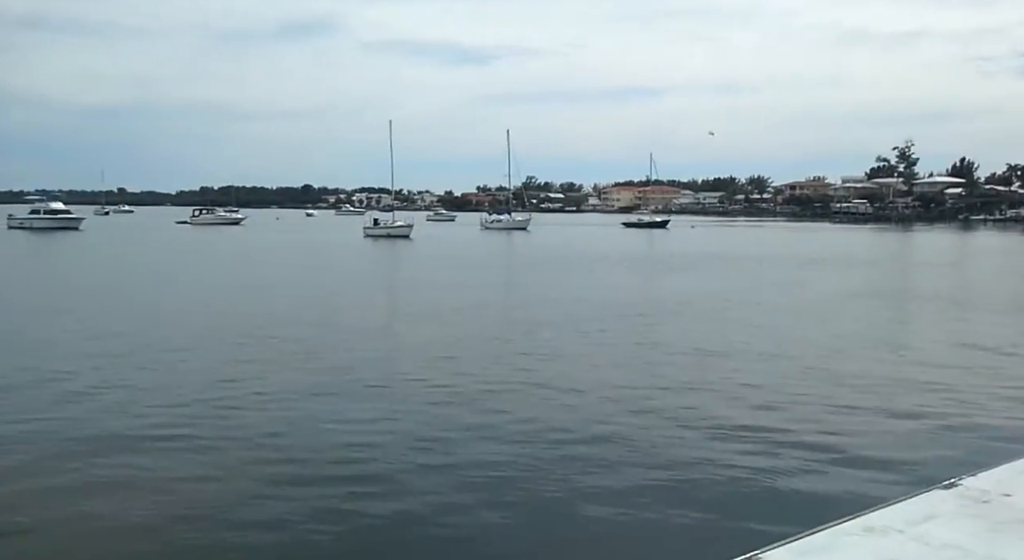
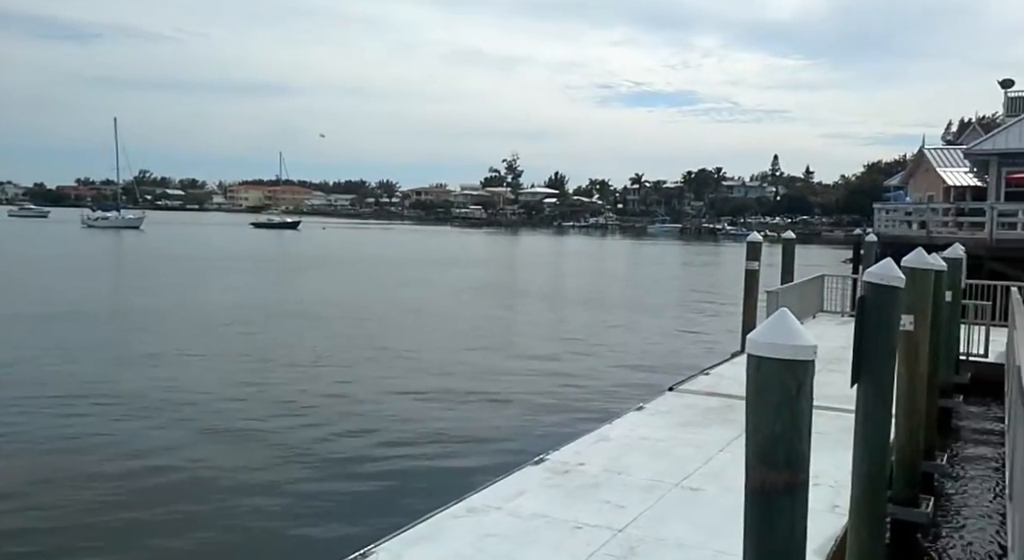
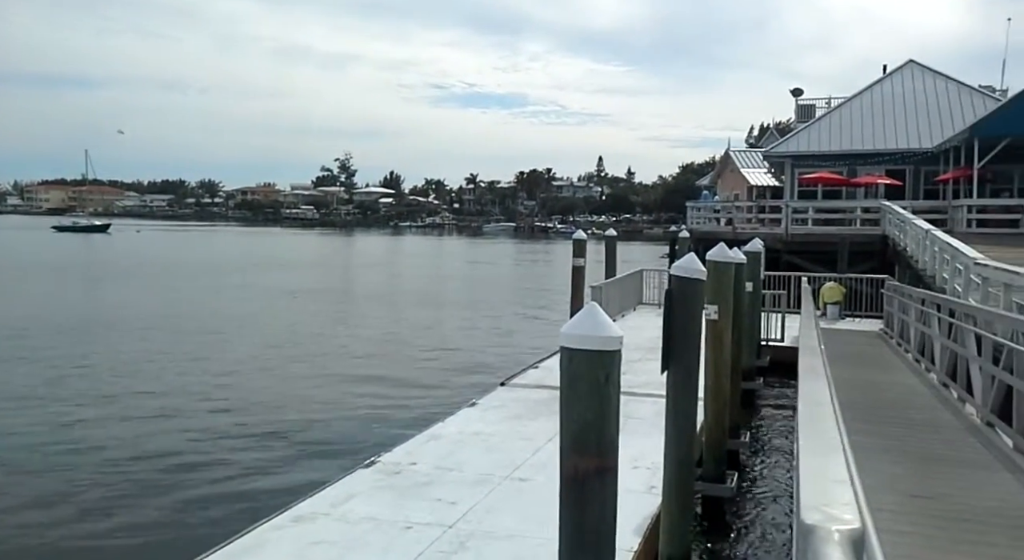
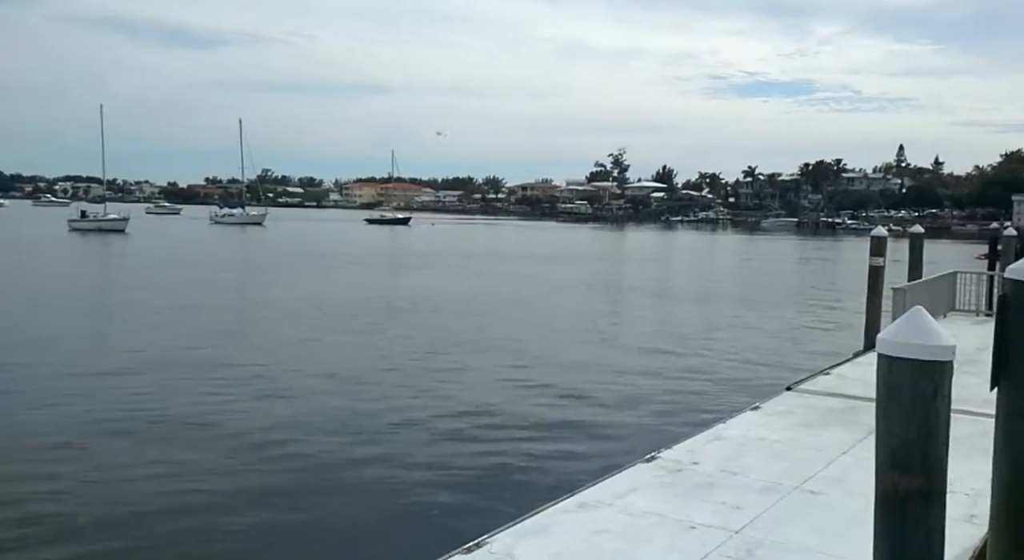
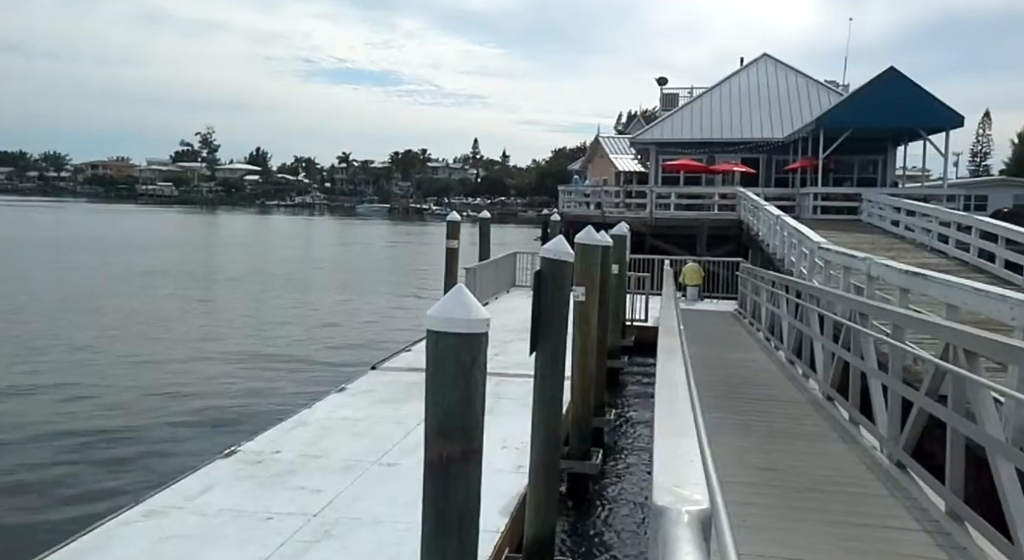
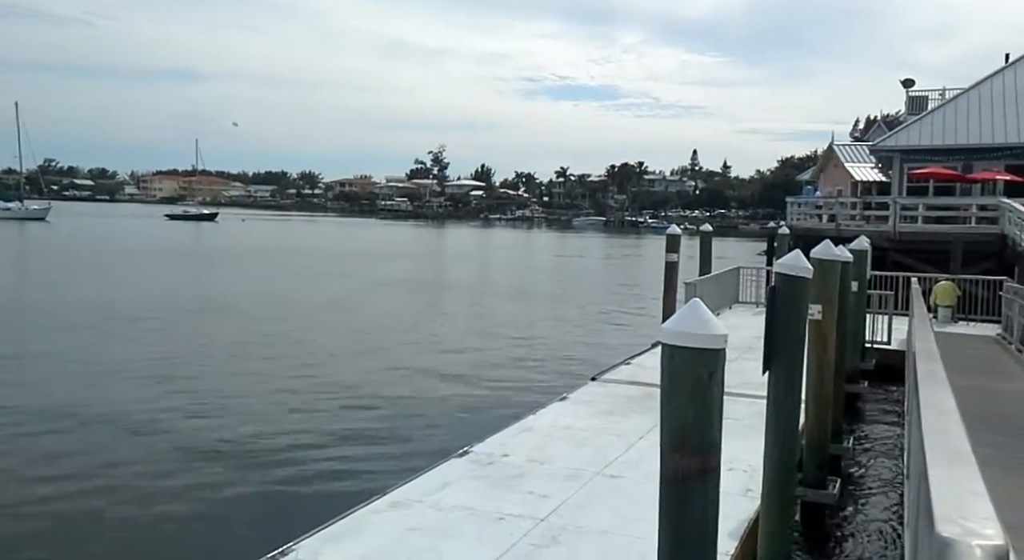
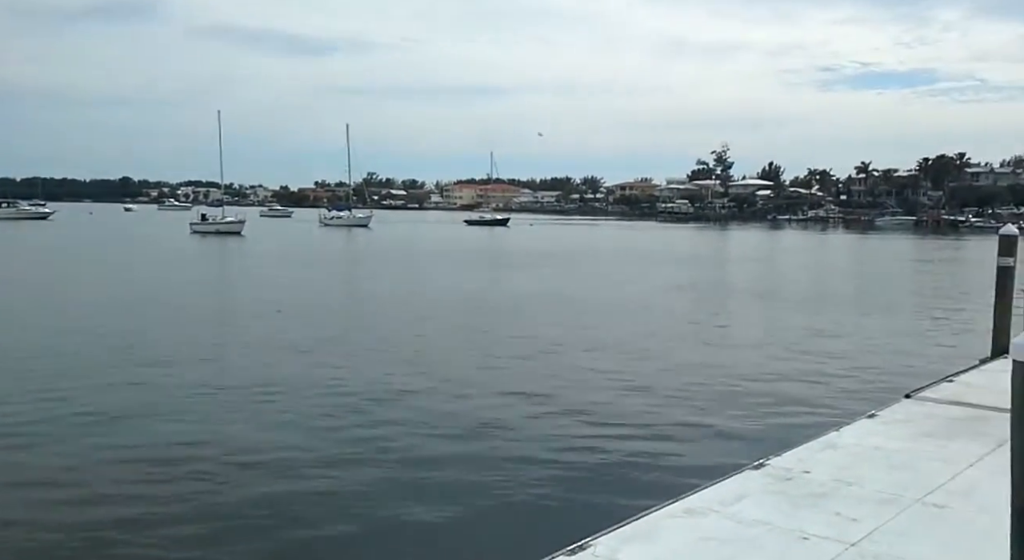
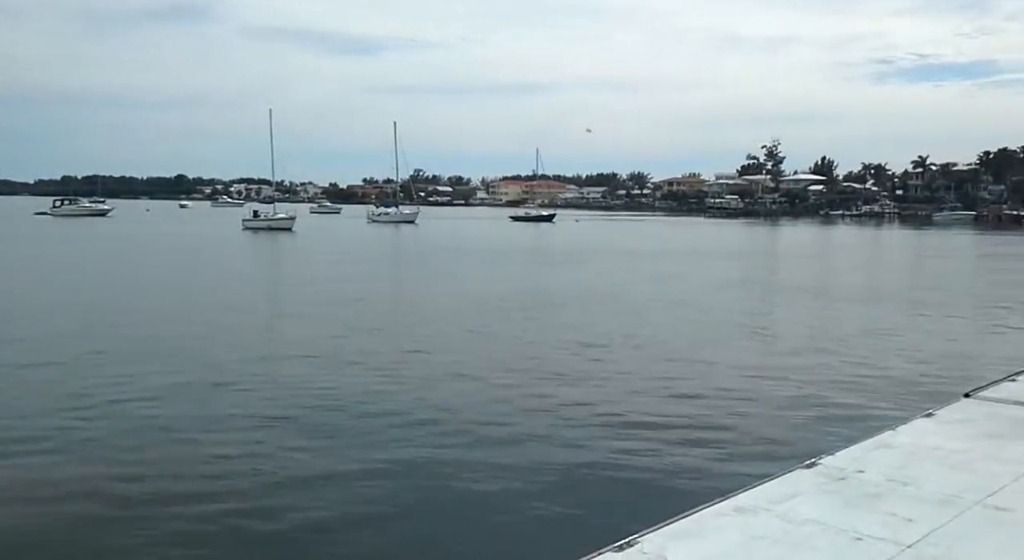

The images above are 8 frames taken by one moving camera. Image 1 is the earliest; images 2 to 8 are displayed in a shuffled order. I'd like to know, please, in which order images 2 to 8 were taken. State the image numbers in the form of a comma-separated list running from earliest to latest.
8, 7, 4, 2, 6, 3, 5
